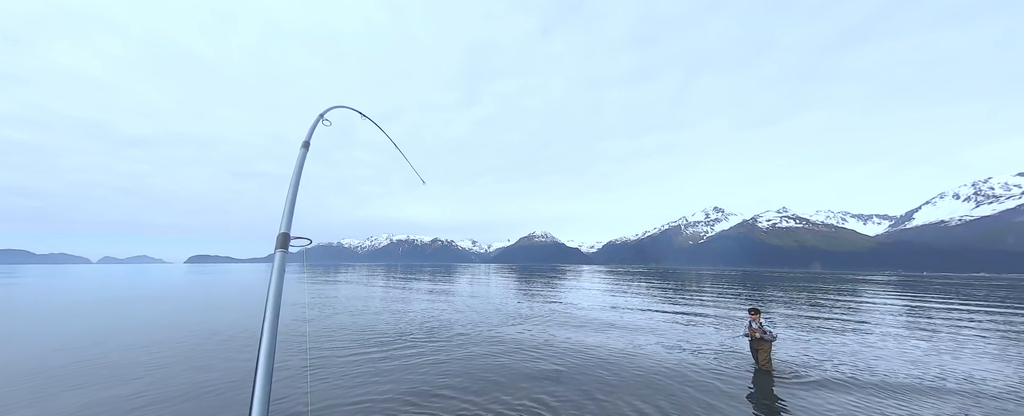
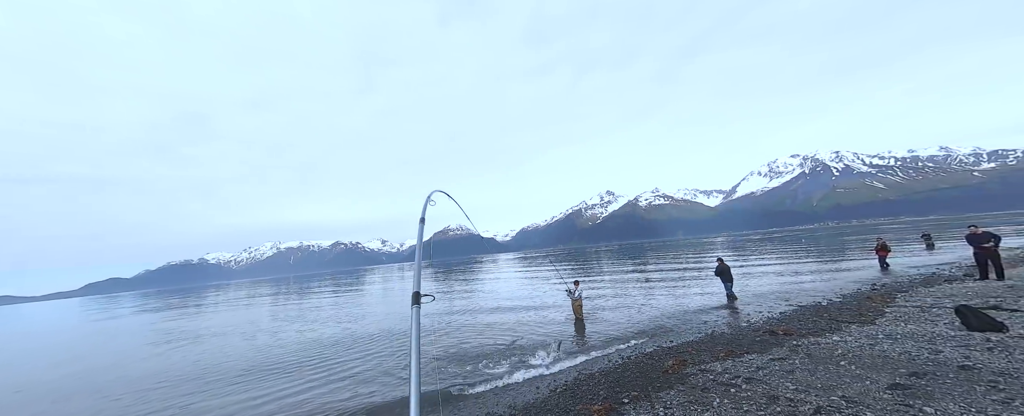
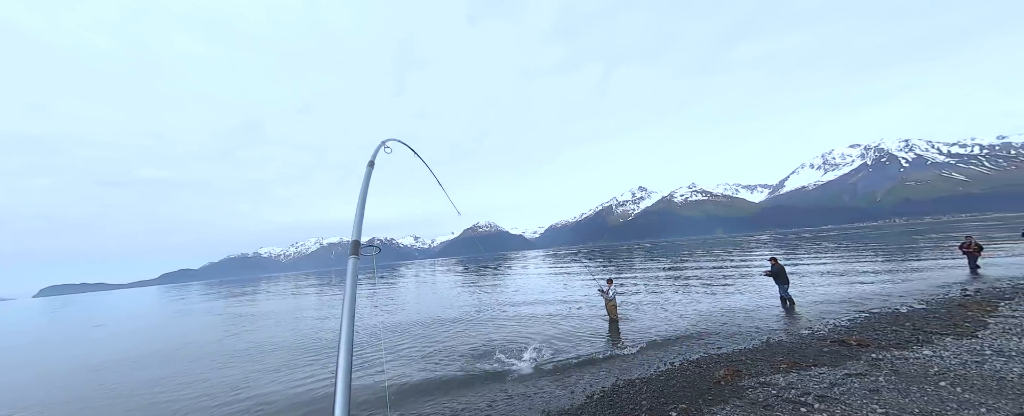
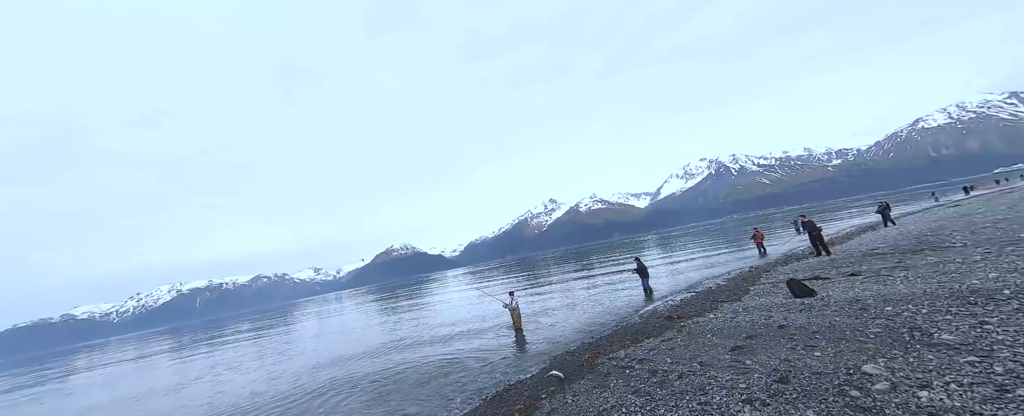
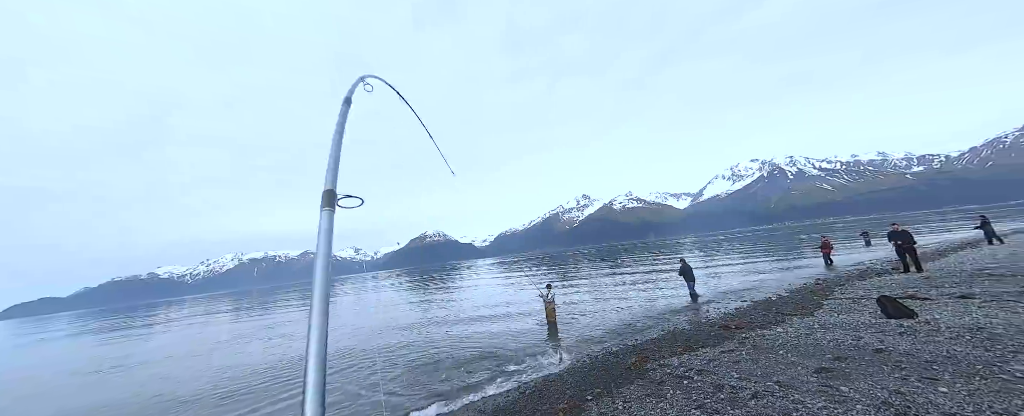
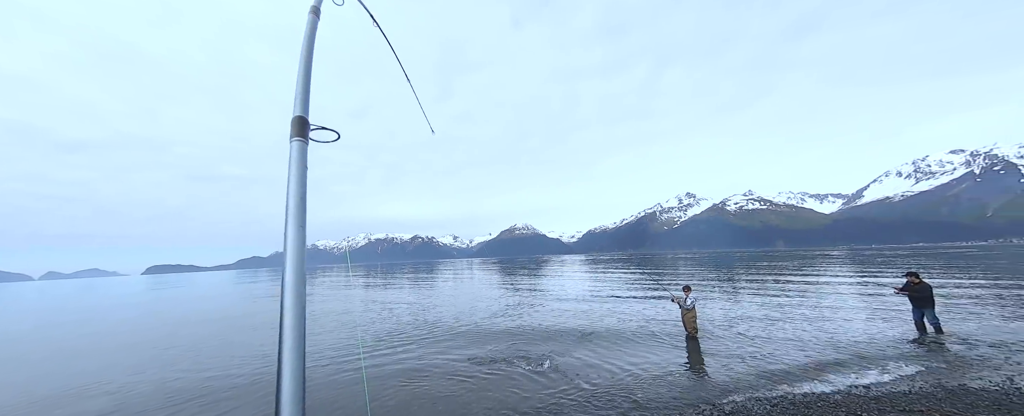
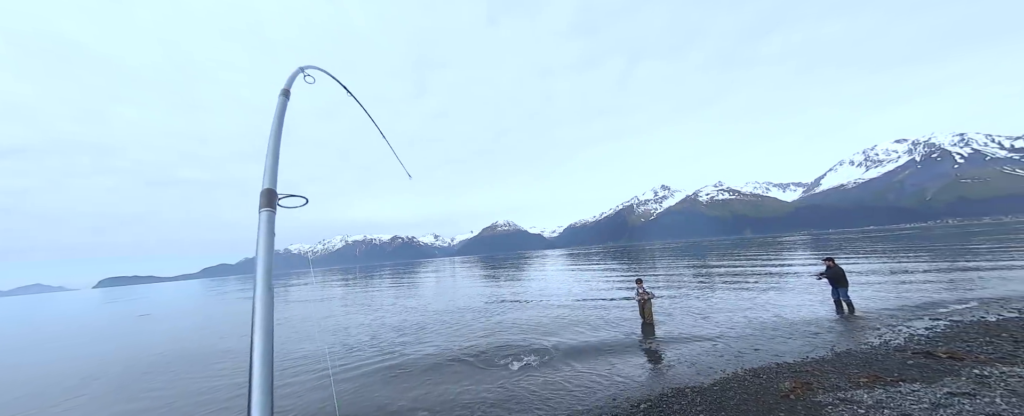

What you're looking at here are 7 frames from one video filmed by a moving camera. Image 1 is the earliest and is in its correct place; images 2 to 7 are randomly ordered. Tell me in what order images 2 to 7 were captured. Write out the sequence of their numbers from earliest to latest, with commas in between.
6, 7, 3, 2, 5, 4
